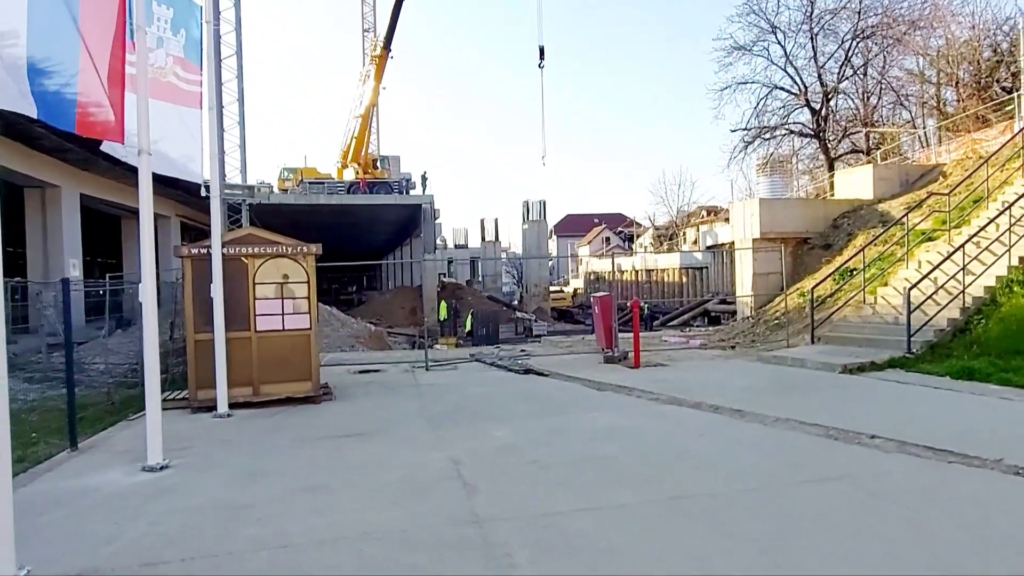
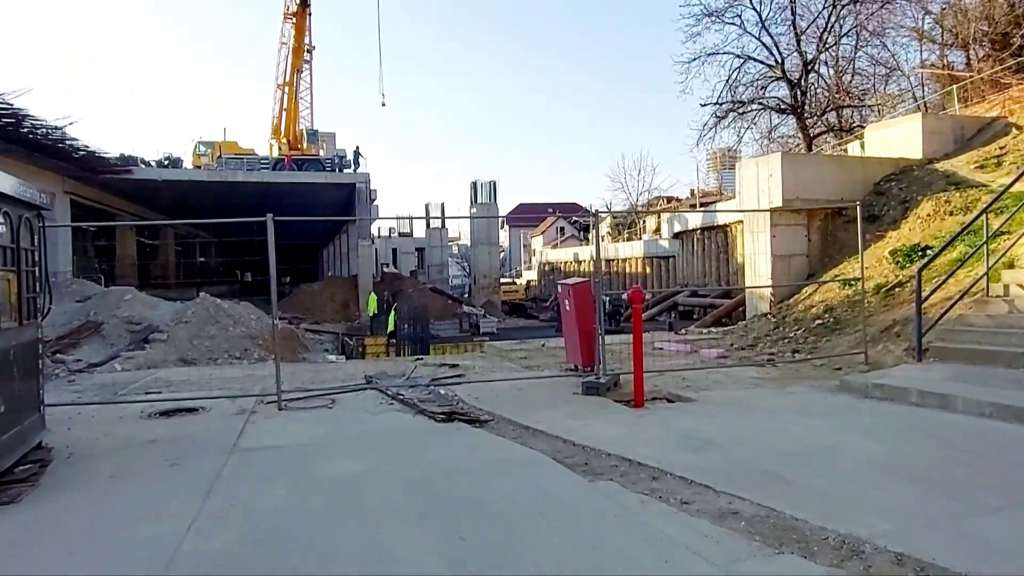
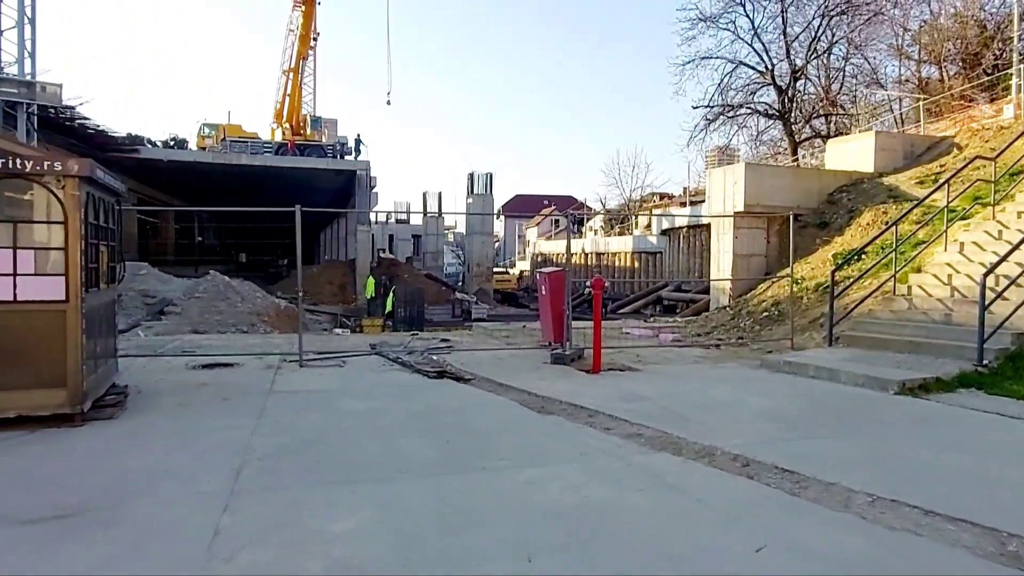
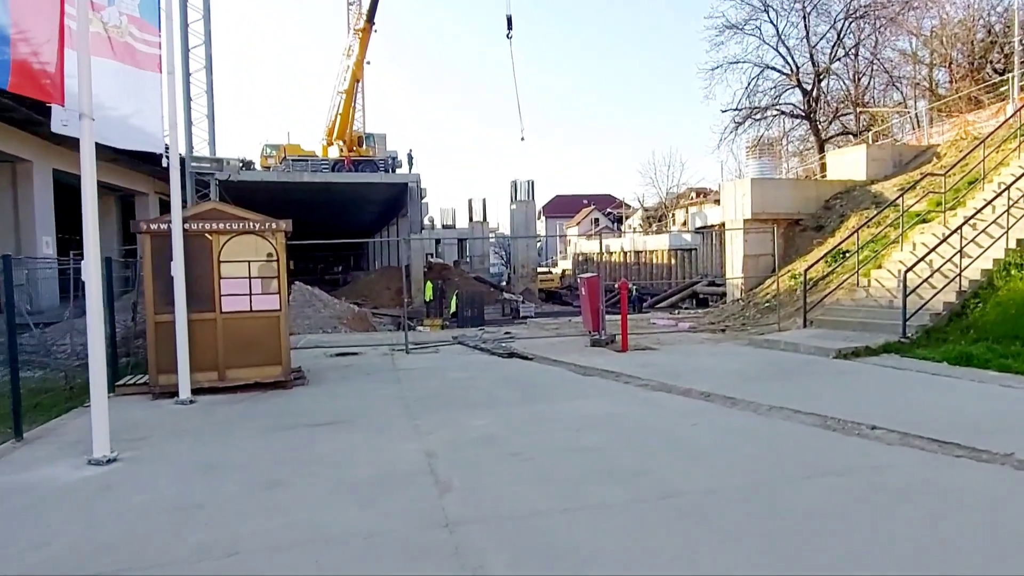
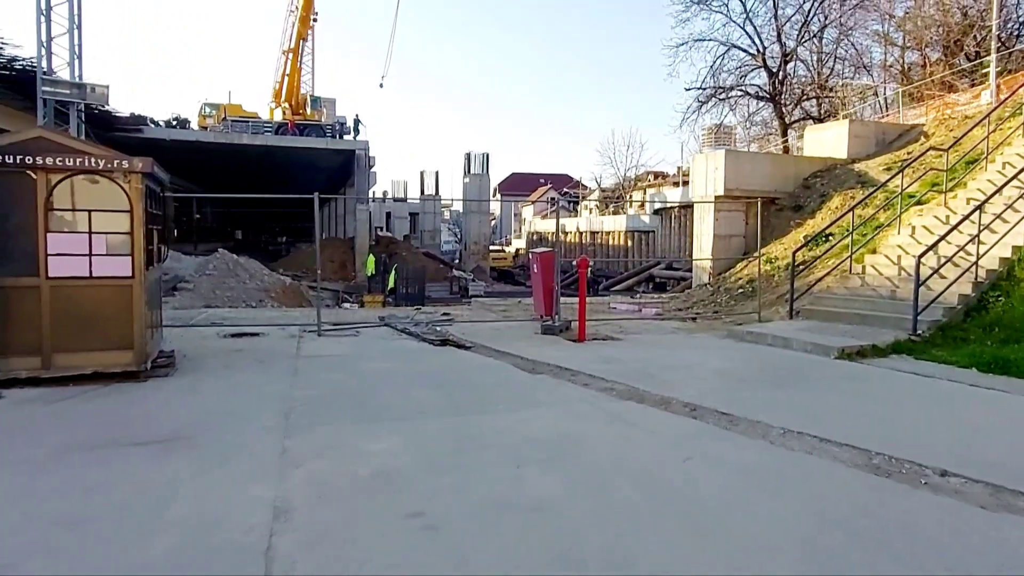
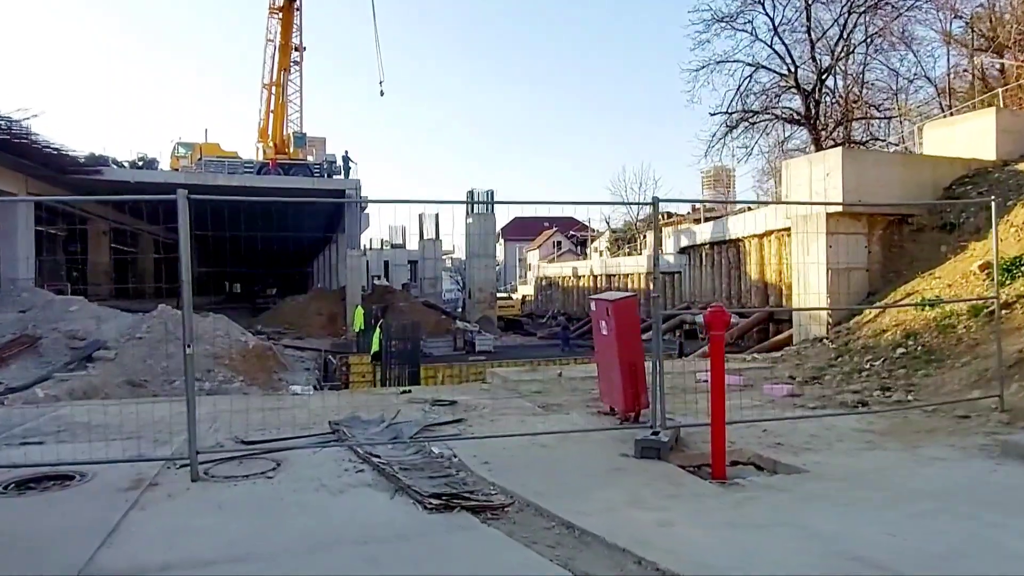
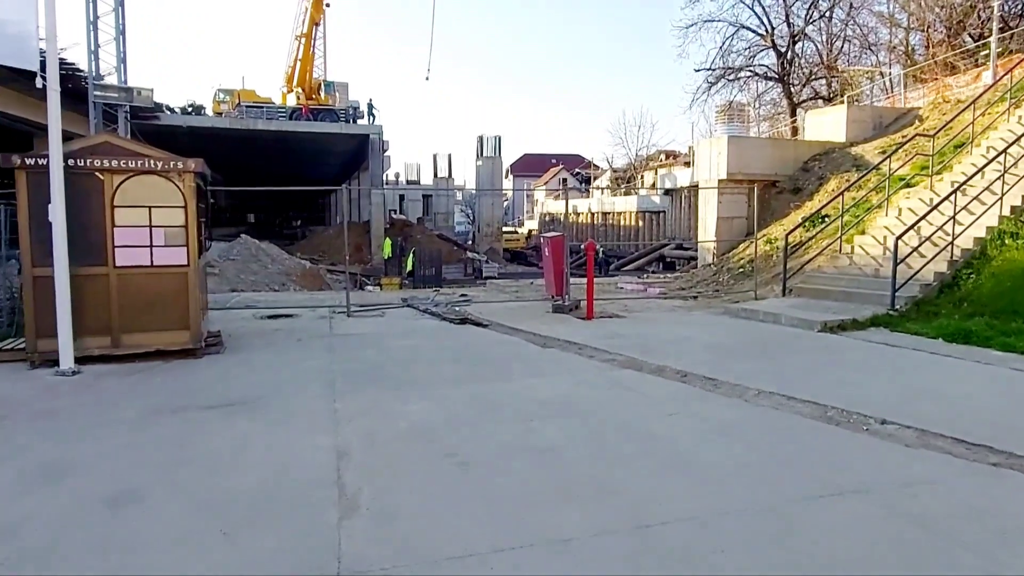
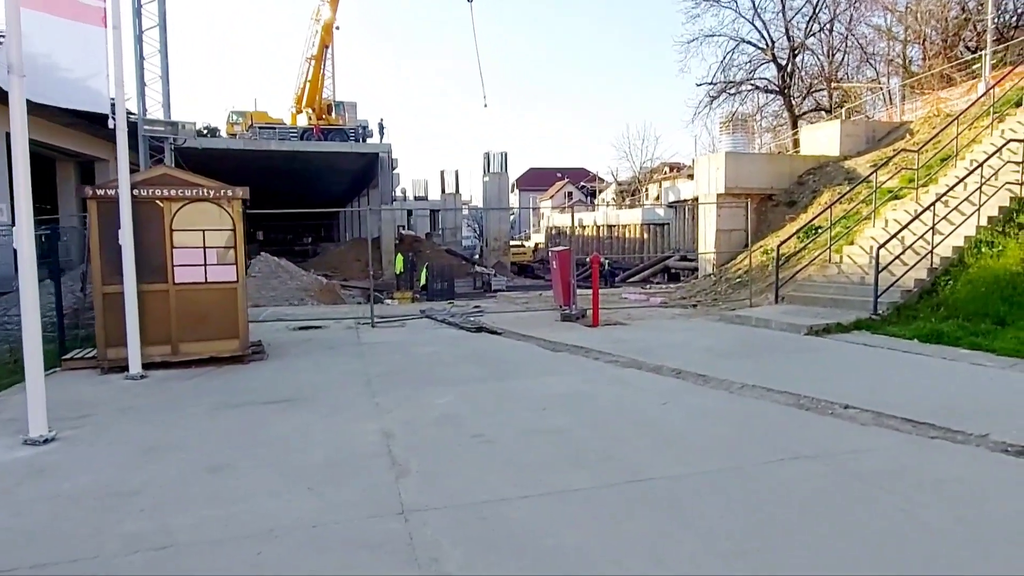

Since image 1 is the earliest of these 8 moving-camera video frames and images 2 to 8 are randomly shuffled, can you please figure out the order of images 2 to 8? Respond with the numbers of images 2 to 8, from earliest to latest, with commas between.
4, 8, 7, 5, 3, 2, 6
